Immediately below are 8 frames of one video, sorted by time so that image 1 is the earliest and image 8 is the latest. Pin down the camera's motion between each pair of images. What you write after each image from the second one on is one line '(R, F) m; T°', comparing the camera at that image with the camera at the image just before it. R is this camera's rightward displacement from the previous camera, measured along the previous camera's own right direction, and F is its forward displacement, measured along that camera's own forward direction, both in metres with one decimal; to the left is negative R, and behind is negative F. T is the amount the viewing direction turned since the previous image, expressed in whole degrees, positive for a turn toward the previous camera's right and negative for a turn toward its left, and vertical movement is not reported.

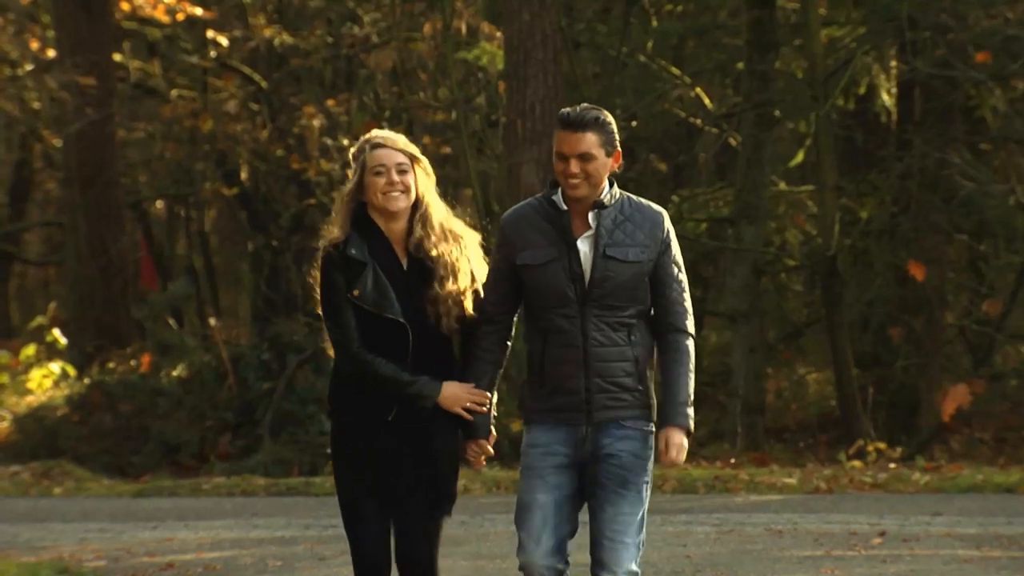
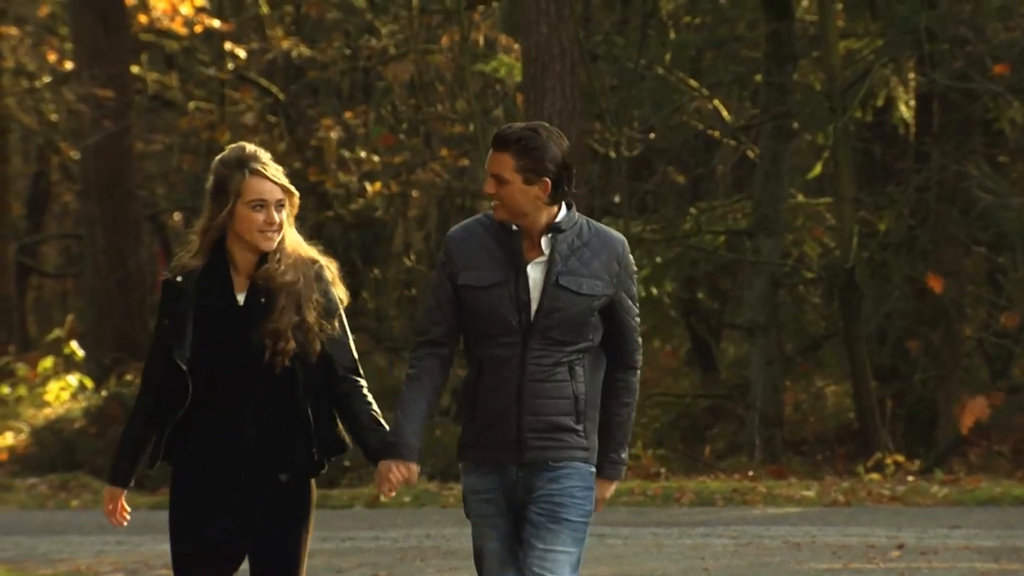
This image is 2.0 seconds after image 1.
(-0.1, 0.0) m; 0°
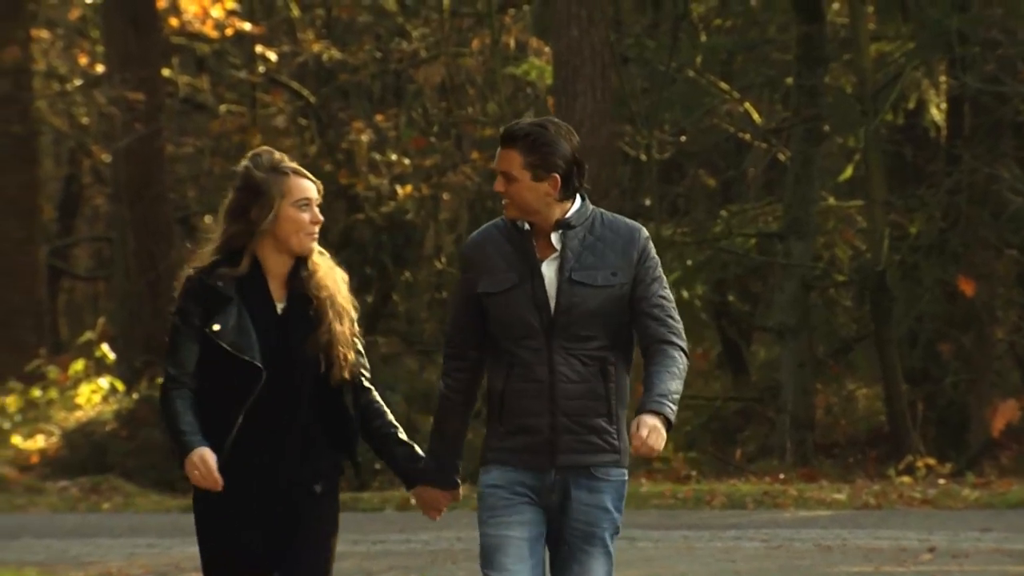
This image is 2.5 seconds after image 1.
(-0.3, 0.0) m; 0°
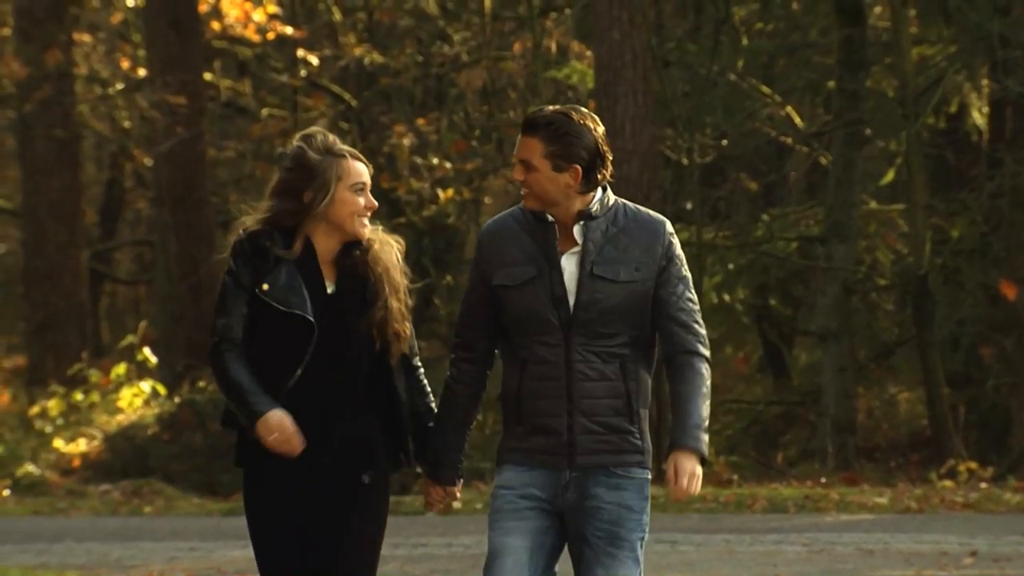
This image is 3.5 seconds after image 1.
(-0.4, 0.0) m; 0°
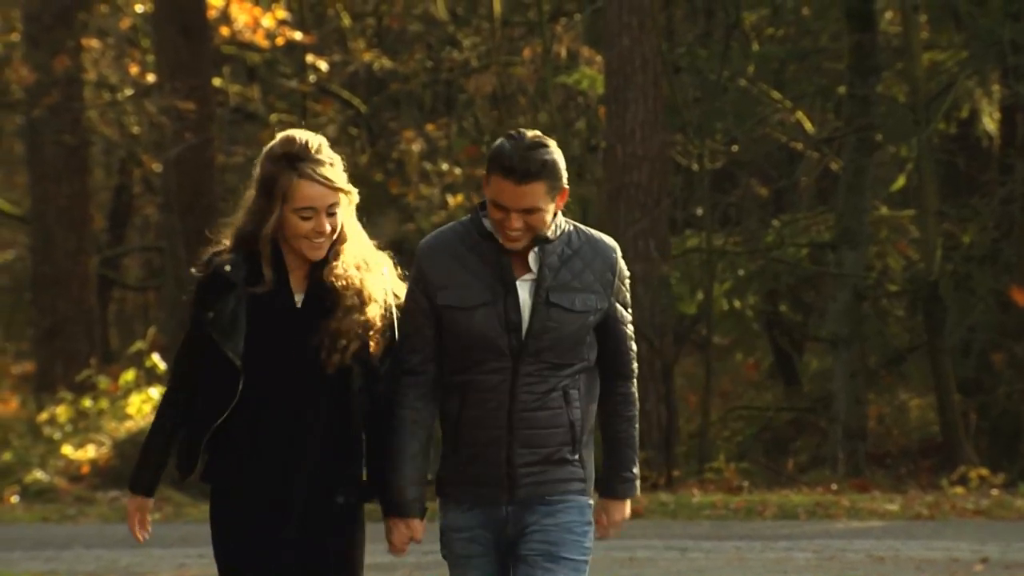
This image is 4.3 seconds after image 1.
(-0.1, +0.1) m; 0°
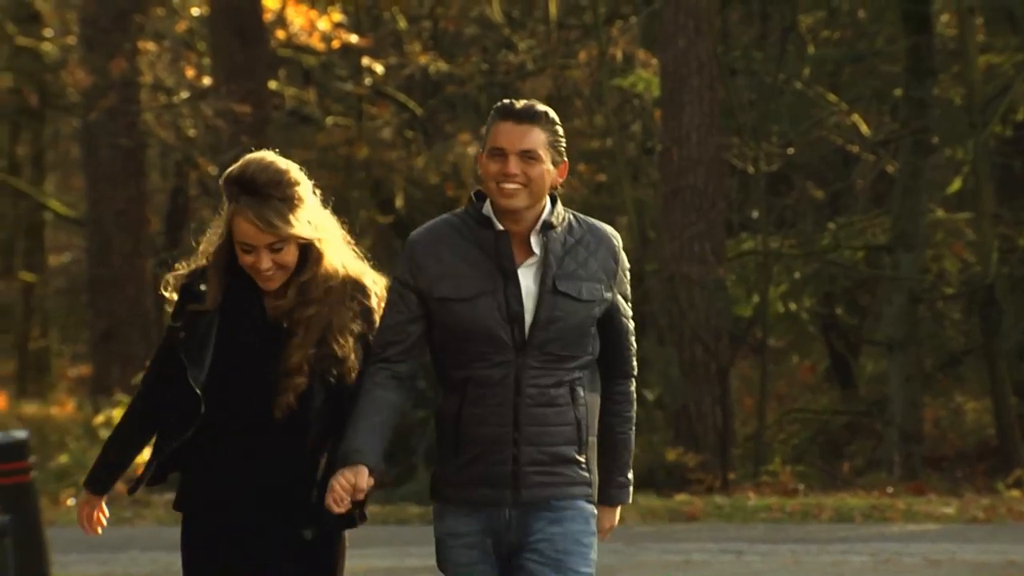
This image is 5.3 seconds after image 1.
(-0.5, 0.0) m; 0°
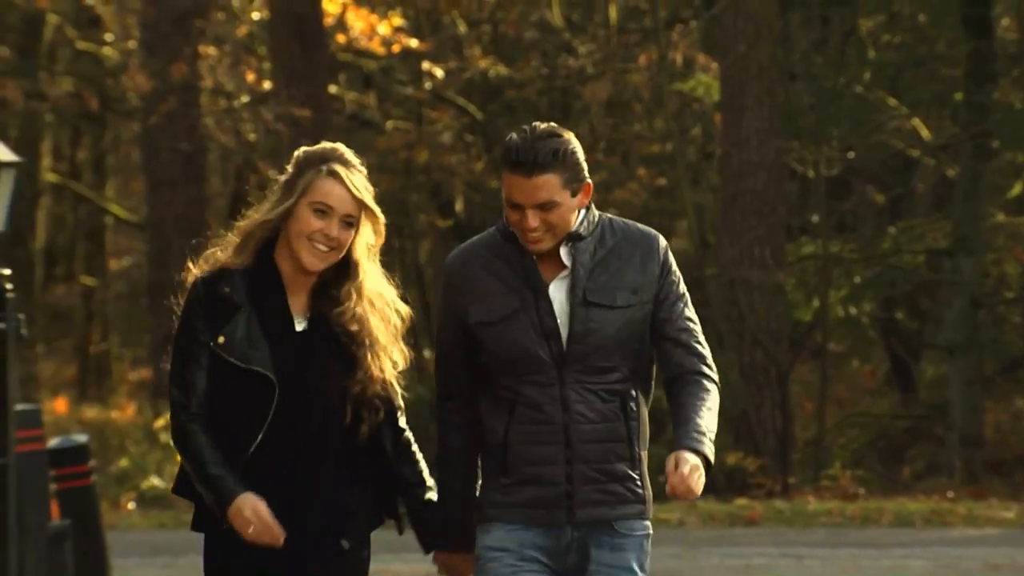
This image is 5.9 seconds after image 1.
(-0.5, 0.0) m; 0°
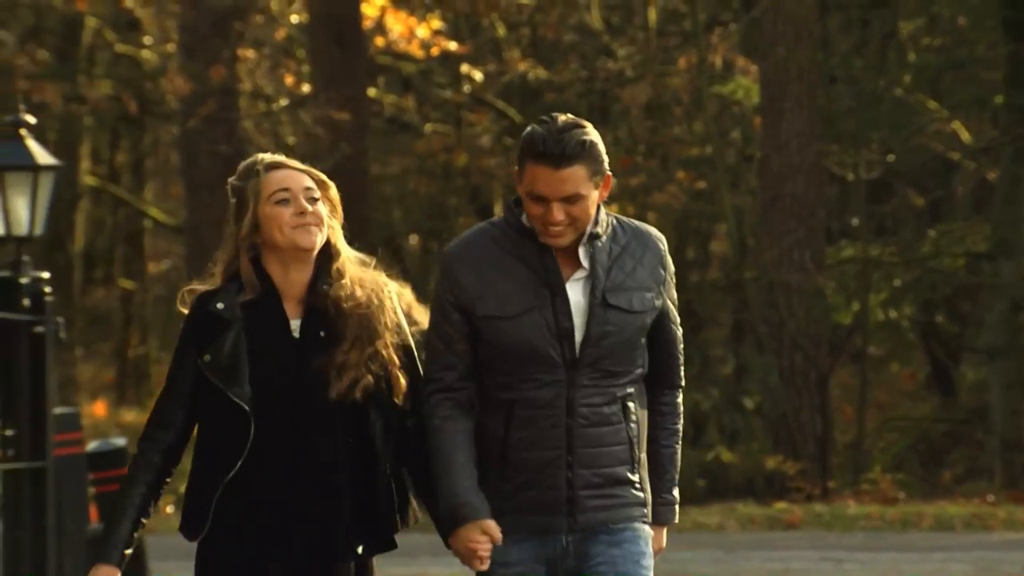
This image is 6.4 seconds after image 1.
(-0.3, 0.0) m; 0°
